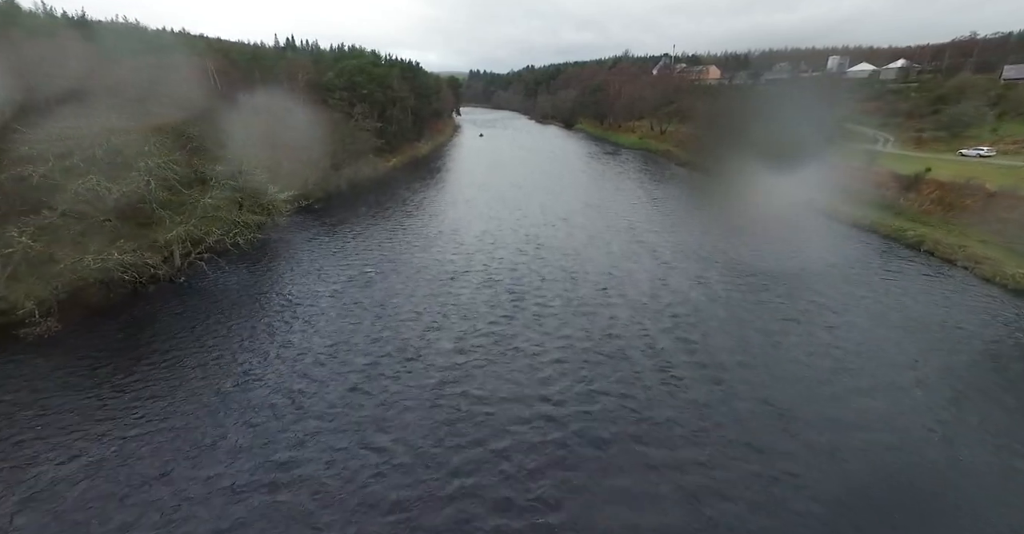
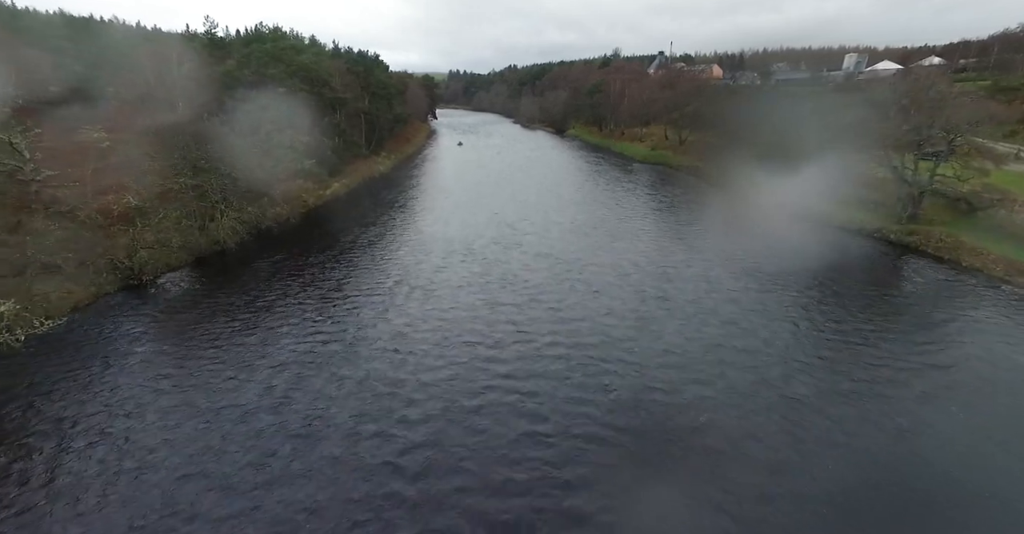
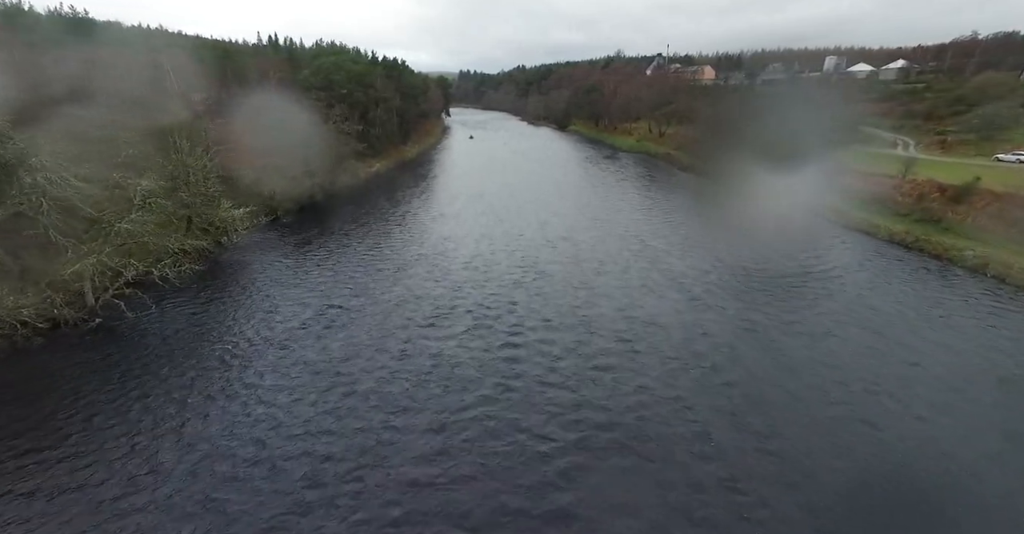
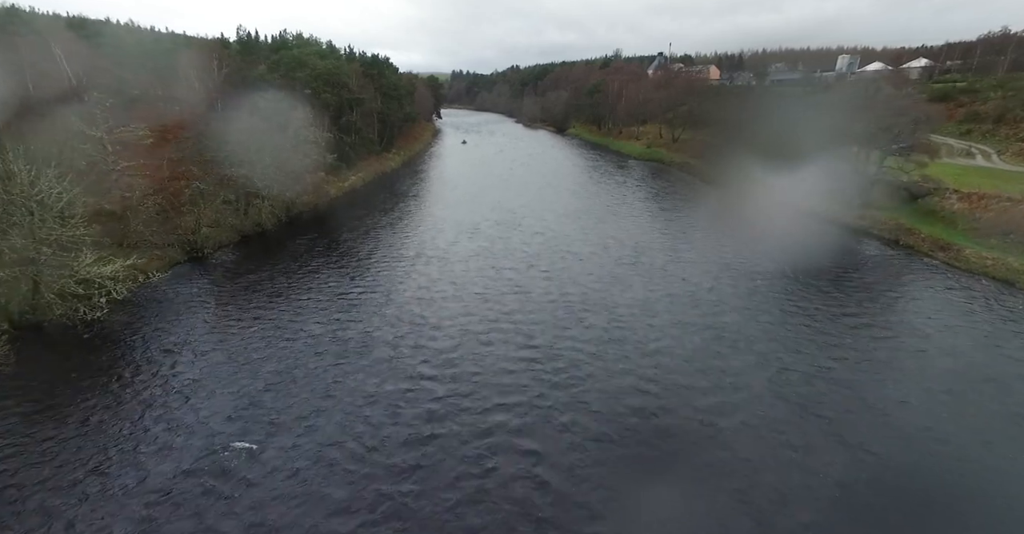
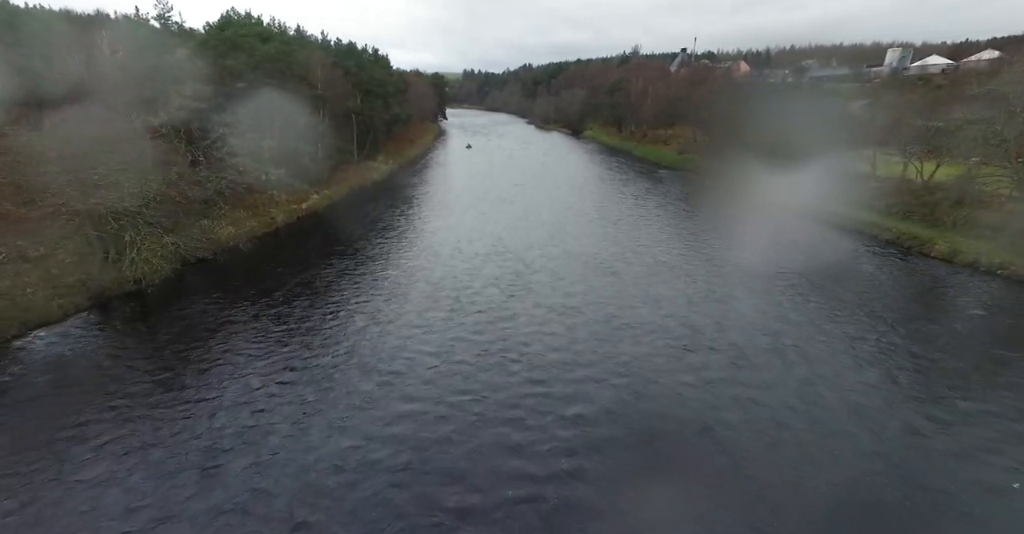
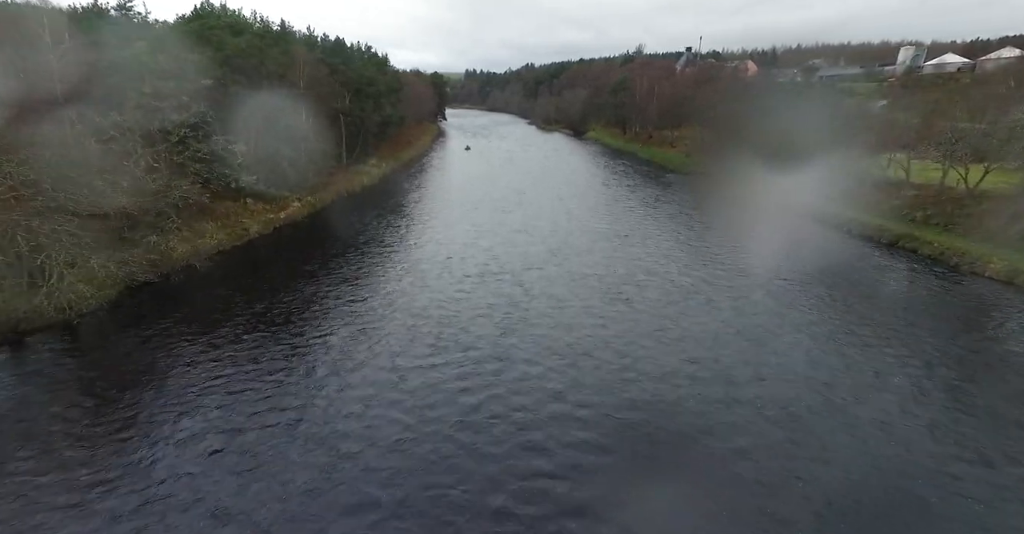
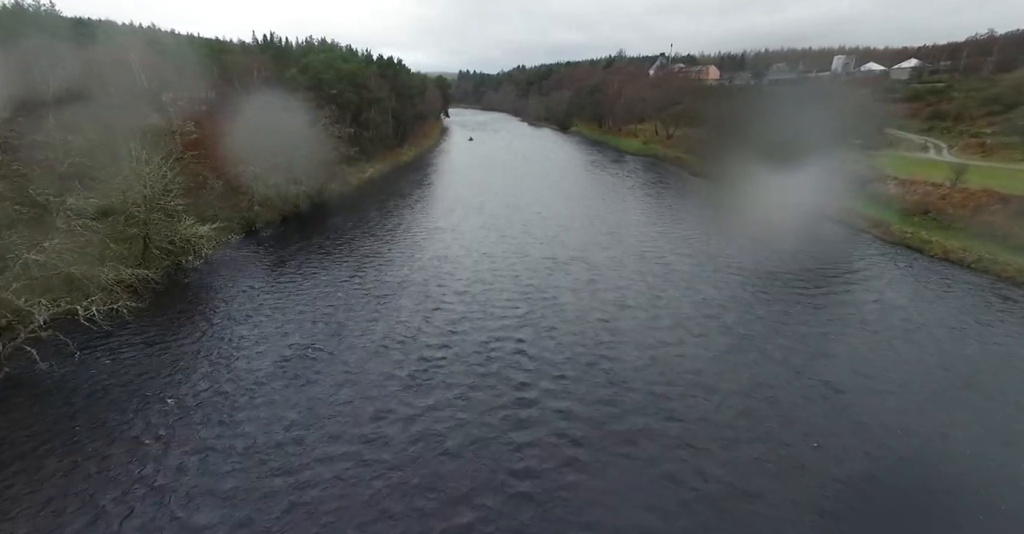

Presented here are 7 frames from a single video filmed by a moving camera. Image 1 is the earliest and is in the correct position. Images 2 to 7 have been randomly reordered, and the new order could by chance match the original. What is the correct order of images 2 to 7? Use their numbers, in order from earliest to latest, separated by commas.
3, 7, 4, 2, 5, 6
